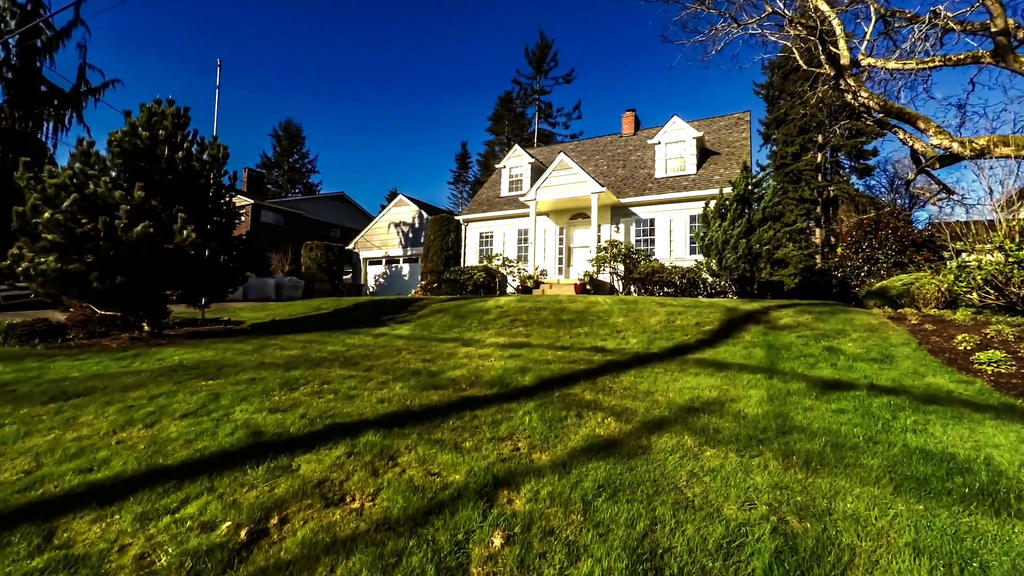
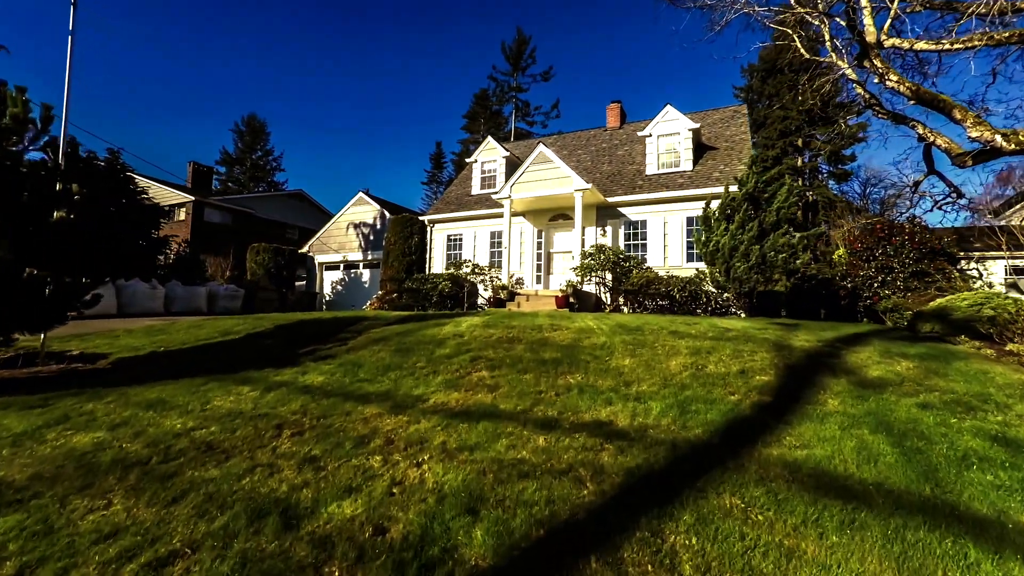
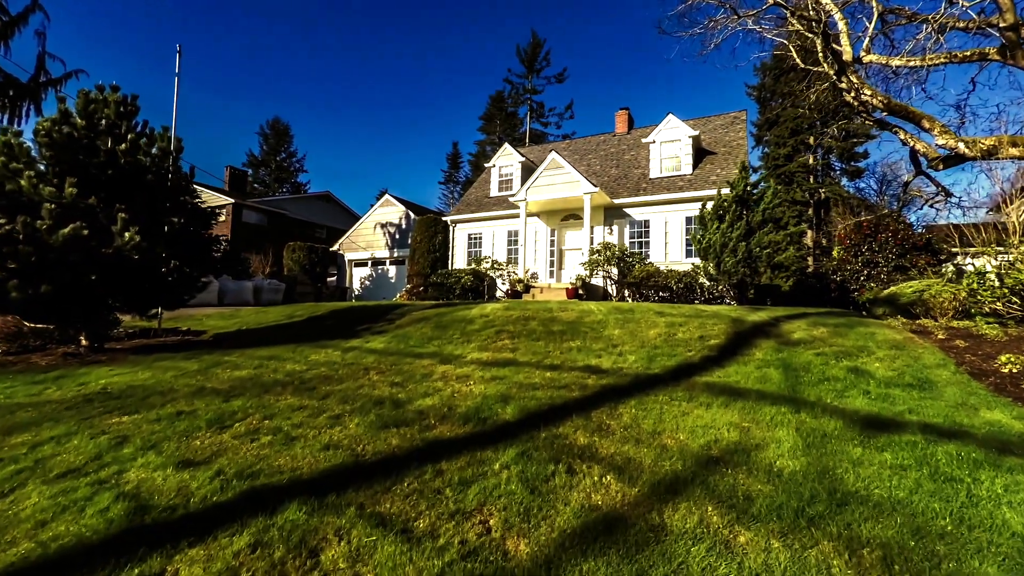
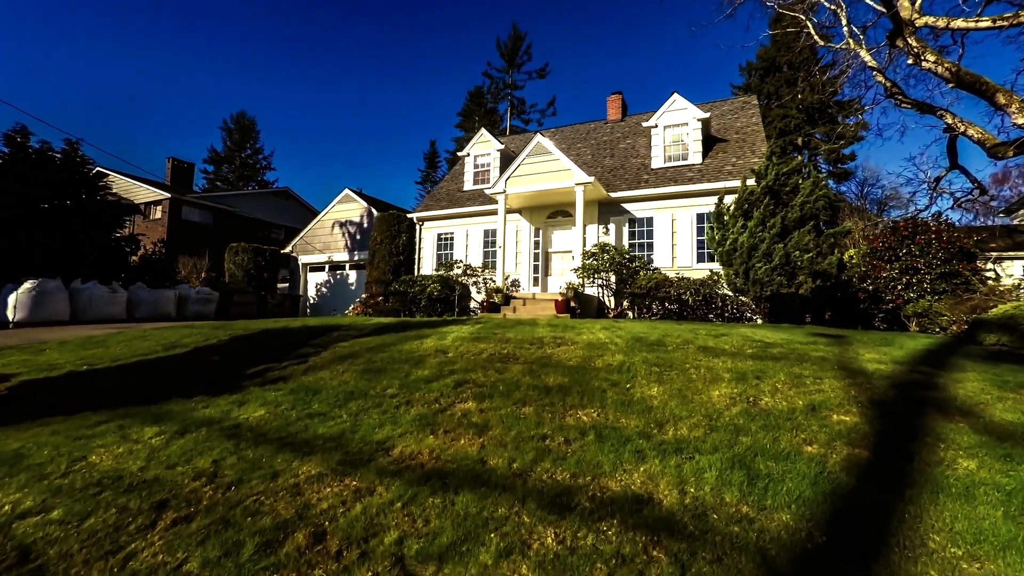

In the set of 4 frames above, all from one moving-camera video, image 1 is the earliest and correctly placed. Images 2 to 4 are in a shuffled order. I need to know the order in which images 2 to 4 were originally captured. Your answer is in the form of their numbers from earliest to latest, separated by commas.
3, 2, 4
